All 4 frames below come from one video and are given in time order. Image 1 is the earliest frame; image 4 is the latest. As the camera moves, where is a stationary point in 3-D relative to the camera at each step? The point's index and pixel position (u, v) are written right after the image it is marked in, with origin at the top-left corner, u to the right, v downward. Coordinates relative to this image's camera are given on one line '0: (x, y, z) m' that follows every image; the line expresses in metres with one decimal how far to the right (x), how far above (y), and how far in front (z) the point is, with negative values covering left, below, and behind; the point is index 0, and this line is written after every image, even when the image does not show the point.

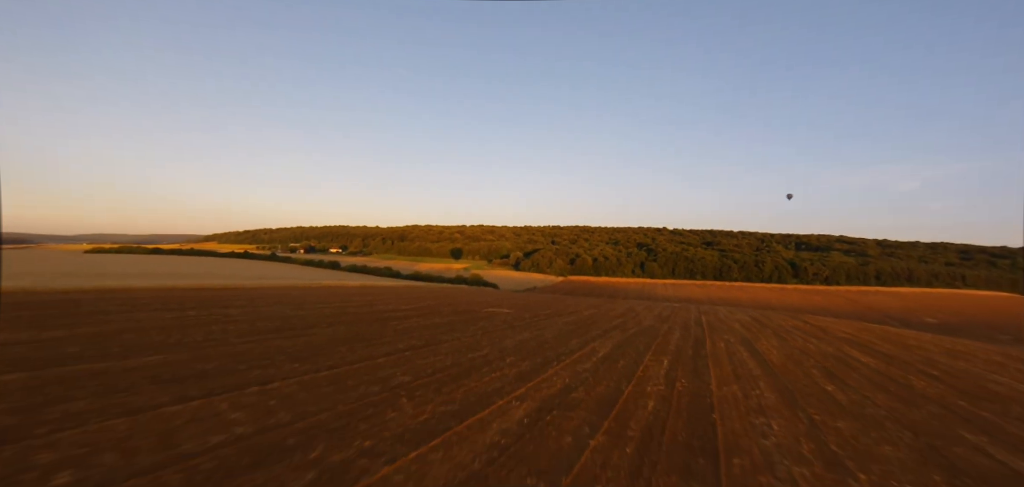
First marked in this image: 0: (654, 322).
0: (+5.3, -2.9, +14.7) m
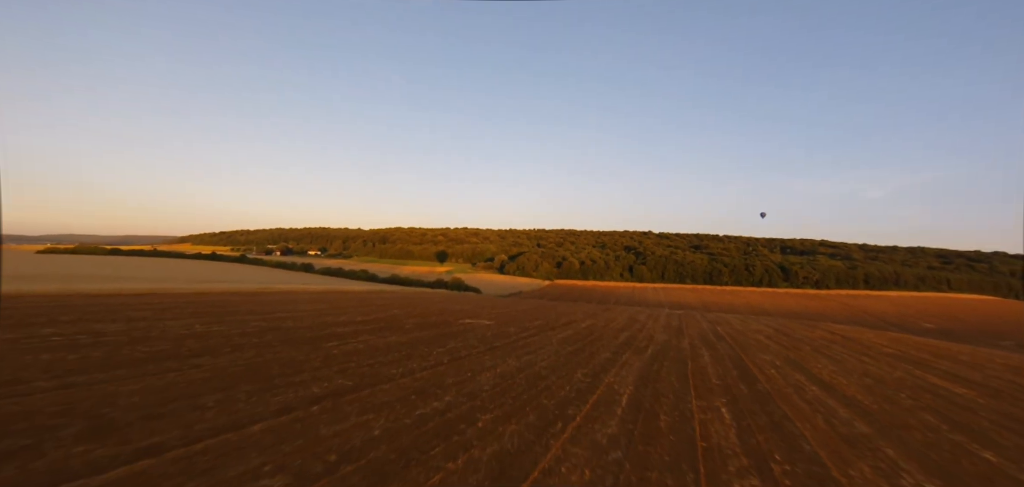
0: (+4.7, -2.8, +12.1) m
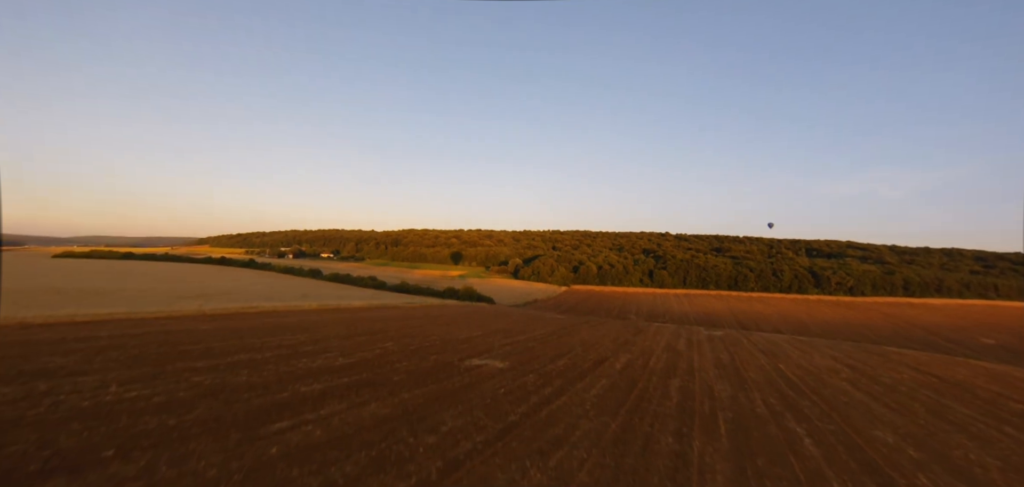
0: (+5.2, -3.4, +9.4) m
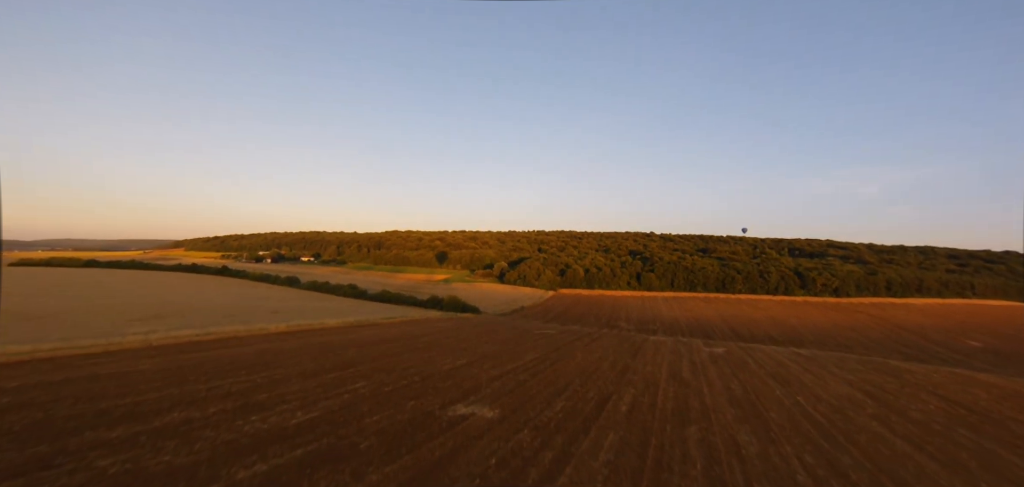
0: (+5.0, -4.0, +8.2) m
